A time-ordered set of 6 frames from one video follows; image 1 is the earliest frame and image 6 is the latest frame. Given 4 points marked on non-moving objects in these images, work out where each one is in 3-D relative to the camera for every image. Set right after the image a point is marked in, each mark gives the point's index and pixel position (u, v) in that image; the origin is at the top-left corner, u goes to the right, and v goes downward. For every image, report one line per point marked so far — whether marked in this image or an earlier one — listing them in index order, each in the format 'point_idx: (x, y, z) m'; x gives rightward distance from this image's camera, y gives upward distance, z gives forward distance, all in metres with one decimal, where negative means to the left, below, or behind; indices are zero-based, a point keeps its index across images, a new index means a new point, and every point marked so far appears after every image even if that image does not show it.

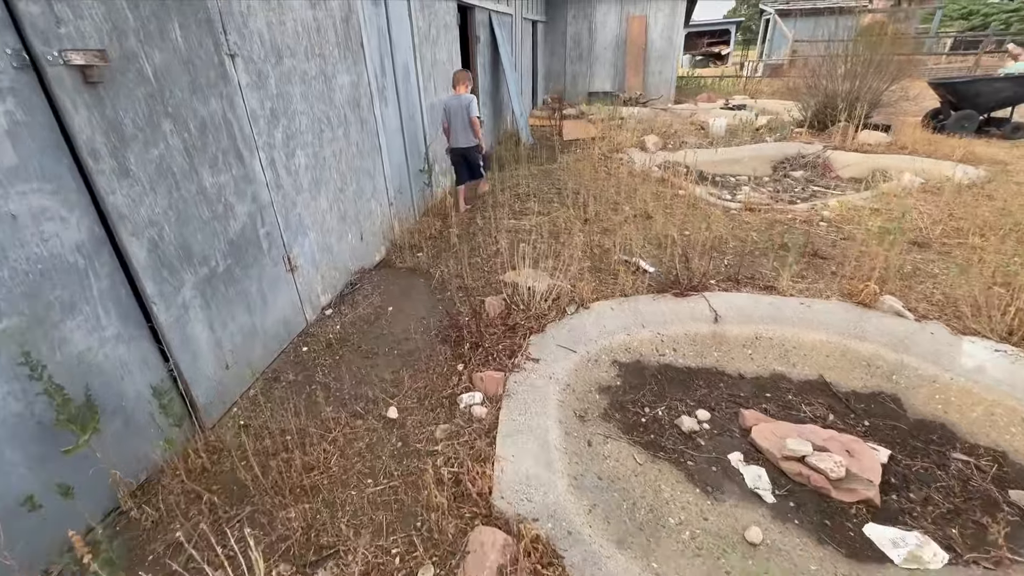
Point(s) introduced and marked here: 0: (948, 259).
0: (+3.5, +0.2, +3.7) m
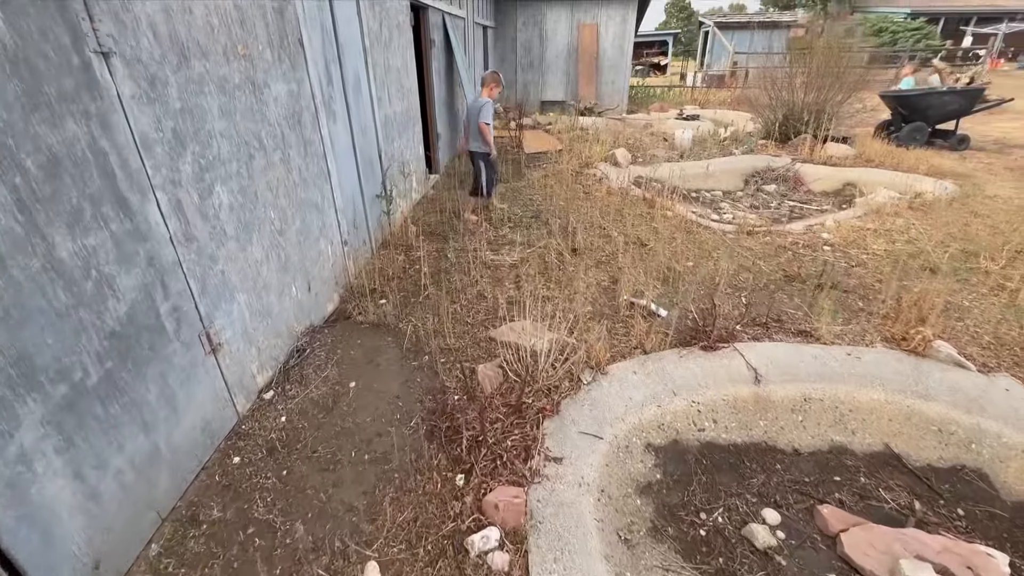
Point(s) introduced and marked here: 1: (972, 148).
0: (+3.4, 0.0, +3.4) m
1: (+7.8, +2.4, +7.9) m
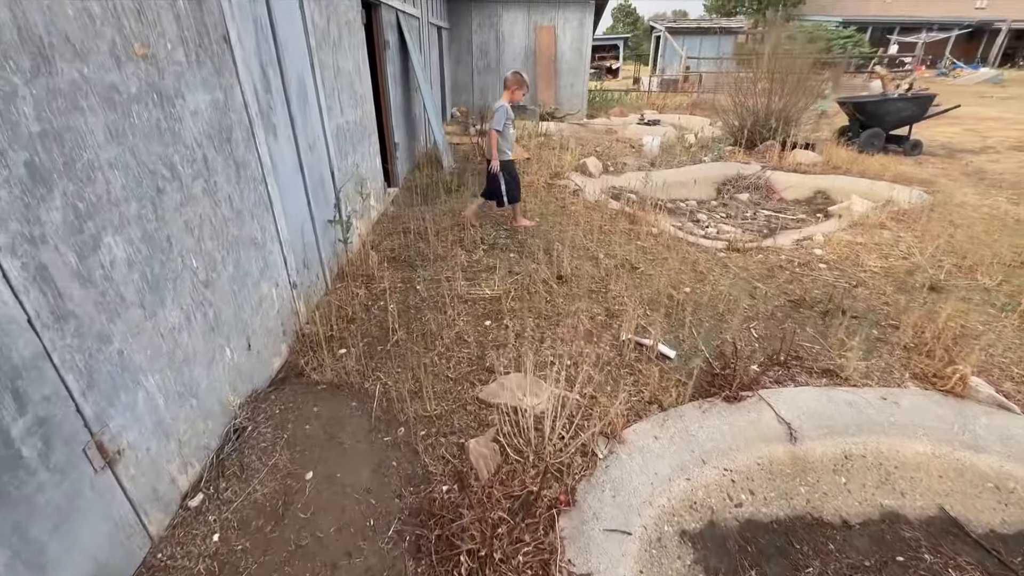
0: (+3.3, -0.1, +3.3) m
1: (+7.2, +2.4, +8.2) m
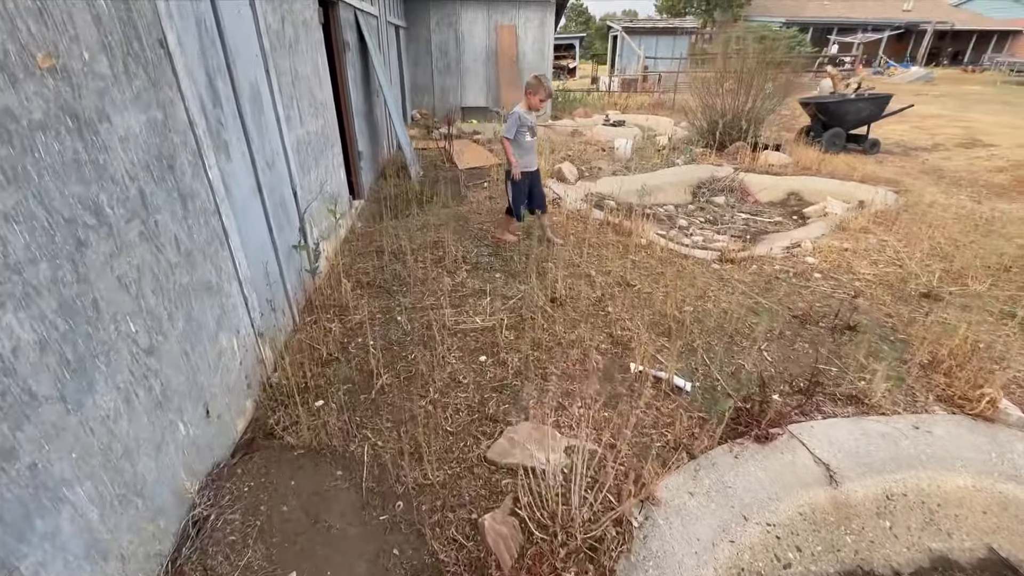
0: (+3.2, -0.2, +3.2) m
1: (+6.6, +2.5, +8.4) m
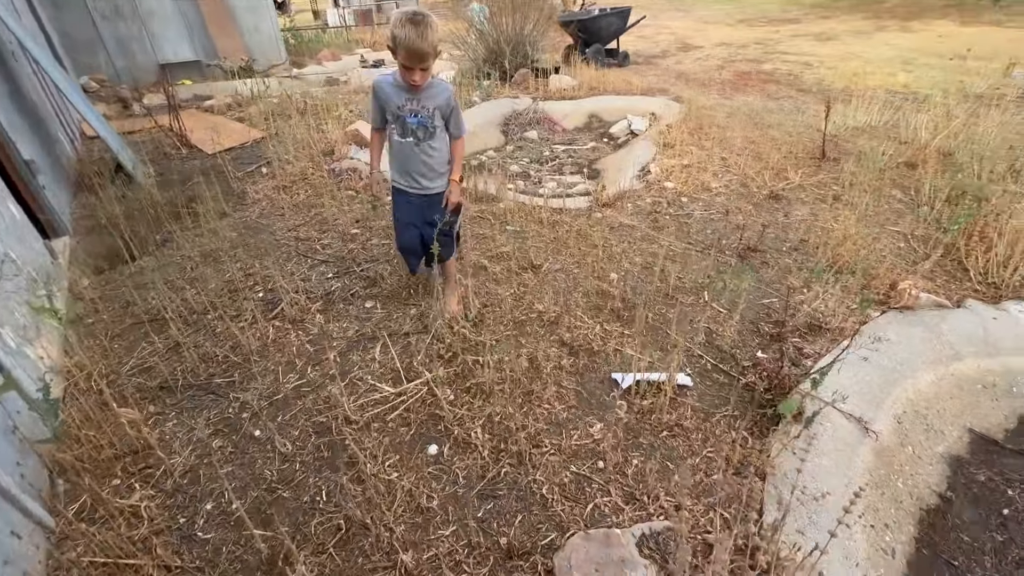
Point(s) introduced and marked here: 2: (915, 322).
0: (+2.4, +0.6, +3.6) m
1: (+2.4, +4.4, +9.2) m
2: (+2.1, -0.2, +2.5) m
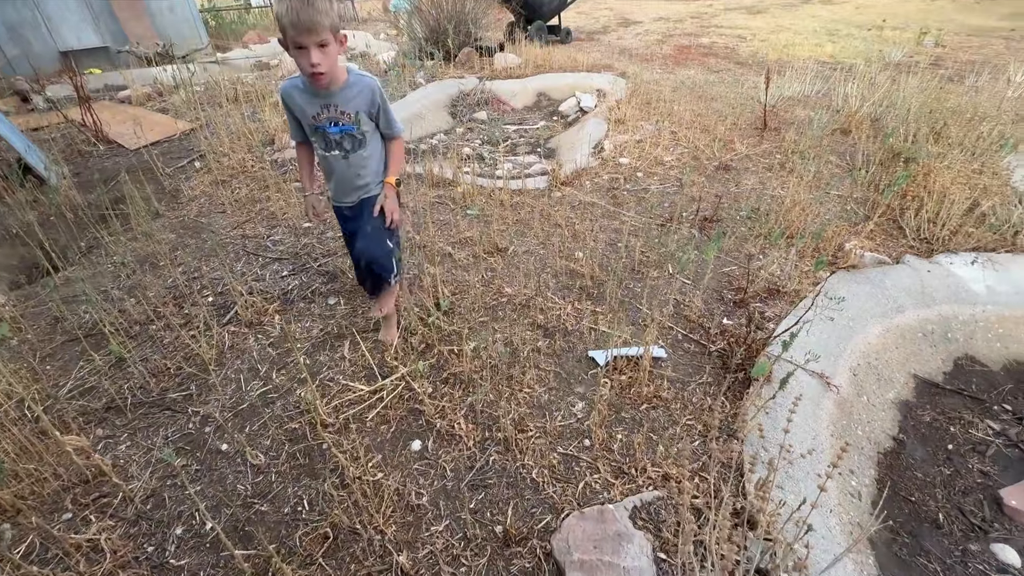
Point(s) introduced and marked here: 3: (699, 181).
0: (+2.0, +0.9, +3.7) m
1: (+1.2, +4.9, +9.1) m
2: (+1.9, 0.0, +2.6) m
3: (+1.5, +0.8, +3.7) m
